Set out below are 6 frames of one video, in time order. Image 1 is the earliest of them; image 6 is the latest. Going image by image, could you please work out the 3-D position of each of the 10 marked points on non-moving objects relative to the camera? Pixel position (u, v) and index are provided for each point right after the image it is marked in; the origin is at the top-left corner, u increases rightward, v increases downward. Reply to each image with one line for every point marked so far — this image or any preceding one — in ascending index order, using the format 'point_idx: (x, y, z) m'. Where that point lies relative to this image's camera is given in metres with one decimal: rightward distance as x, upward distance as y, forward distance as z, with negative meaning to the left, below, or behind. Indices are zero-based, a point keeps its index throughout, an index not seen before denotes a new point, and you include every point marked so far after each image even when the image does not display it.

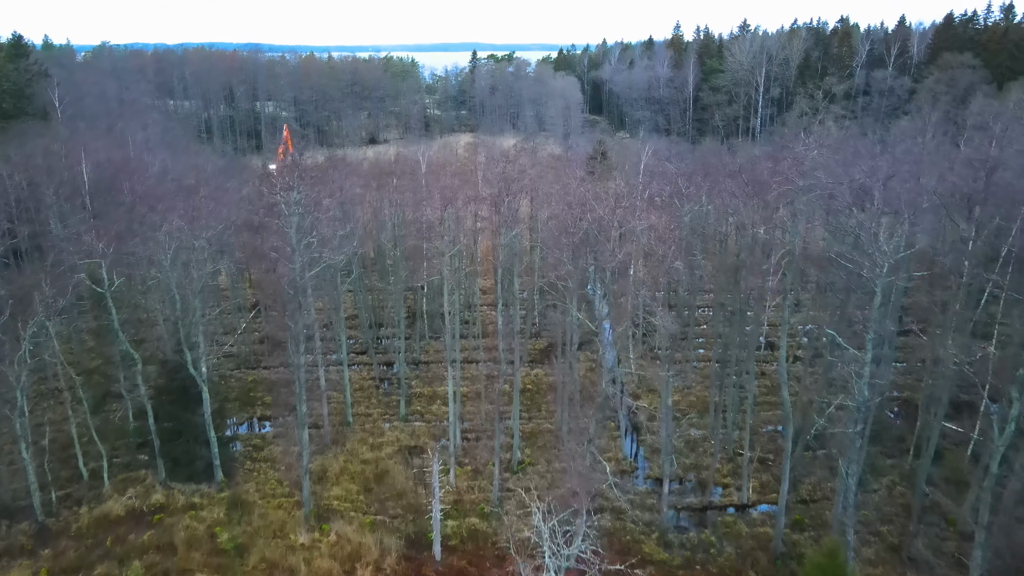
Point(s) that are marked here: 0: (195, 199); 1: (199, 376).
0: (-6.1, +1.6, +19.5) m
1: (-5.0, -1.4, +16.2) m
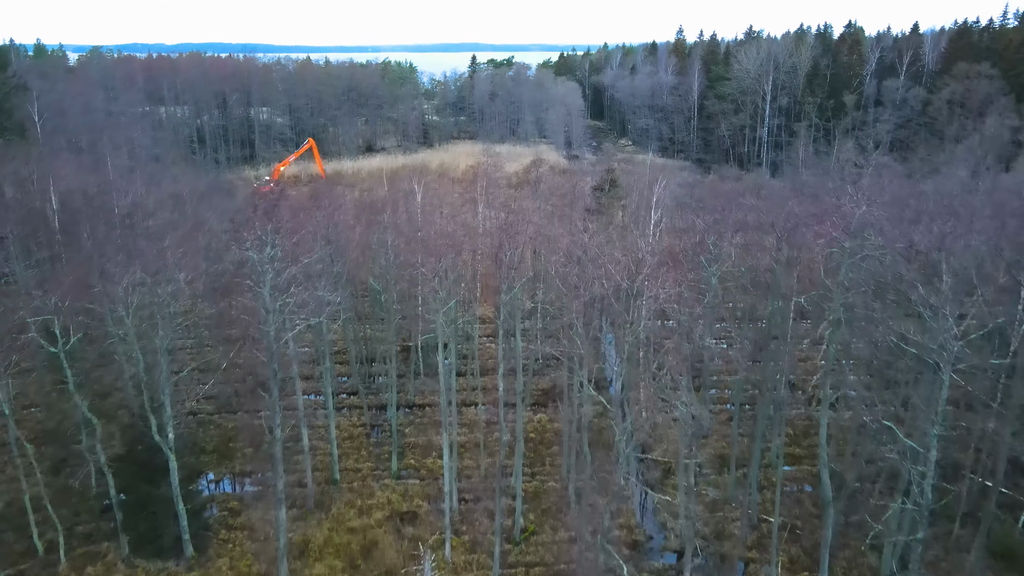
0: (-6.1, +0.8, +17.8) m
1: (-5.0, -2.2, +14.5) m
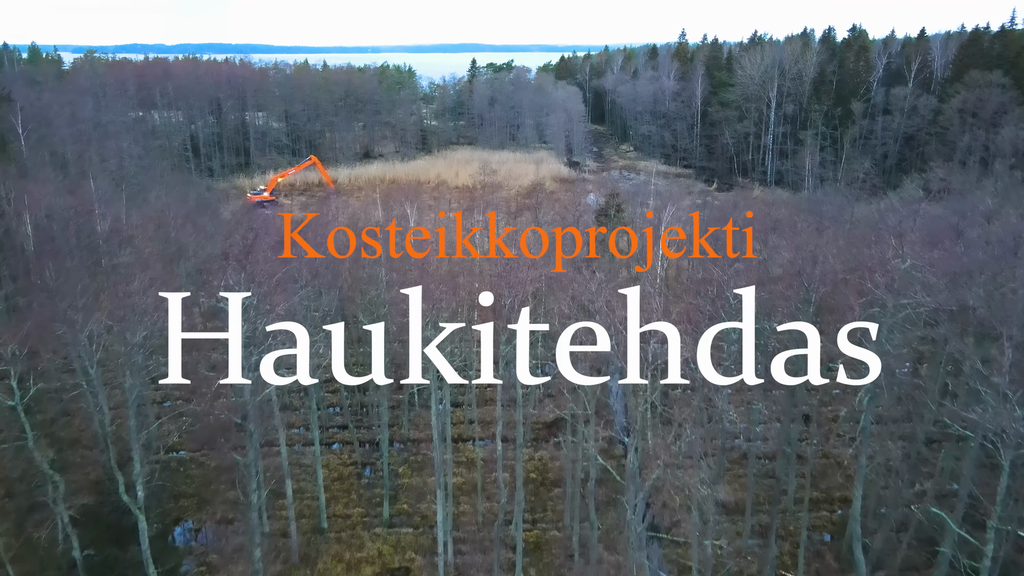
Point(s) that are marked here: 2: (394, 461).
0: (-6.1, +0.2, +16.7) m
1: (-5.0, -2.8, +13.4) m
2: (-2.3, -3.4, +20.0) m
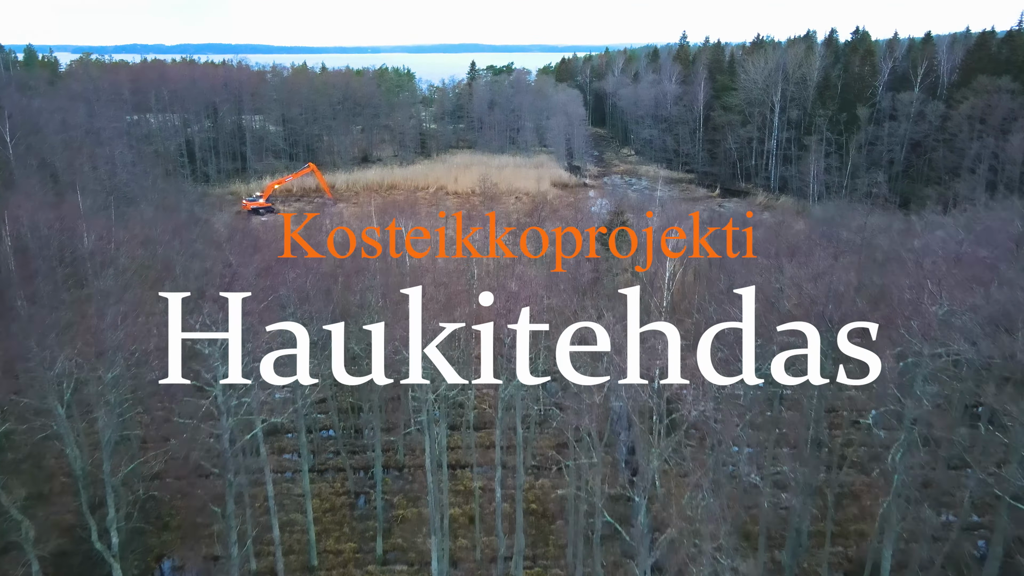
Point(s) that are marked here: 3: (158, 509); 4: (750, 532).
0: (-6.1, -0.2, +15.8) m
1: (-5.0, -3.2, +12.5) m
2: (-2.3, -3.8, +19.1) m
3: (-6.0, -3.8, +17.3) m
4: (+4.0, -4.1, +17.5) m
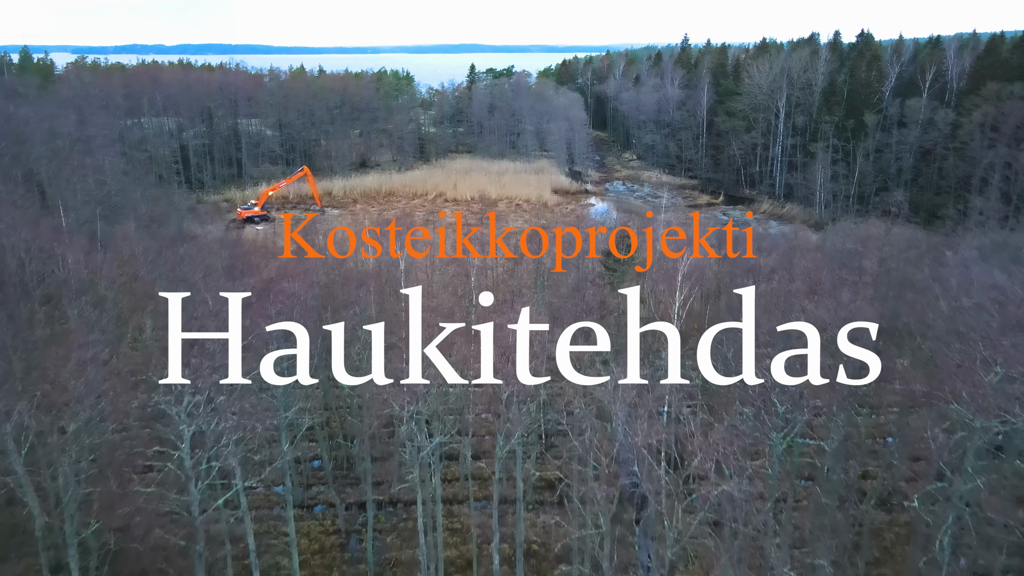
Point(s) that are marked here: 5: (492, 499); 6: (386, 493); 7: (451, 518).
0: (-6.1, -0.7, +14.8) m
1: (-5.0, -3.7, +11.5) m
2: (-2.3, -4.3, +18.1) m
3: (-6.1, -4.3, +16.3) m
4: (+4.0, -4.6, +16.4) m
5: (-0.4, -4.0, +19.2) m
6: (-2.4, -3.9, +19.4) m
7: (-1.1, -4.2, +18.8) m
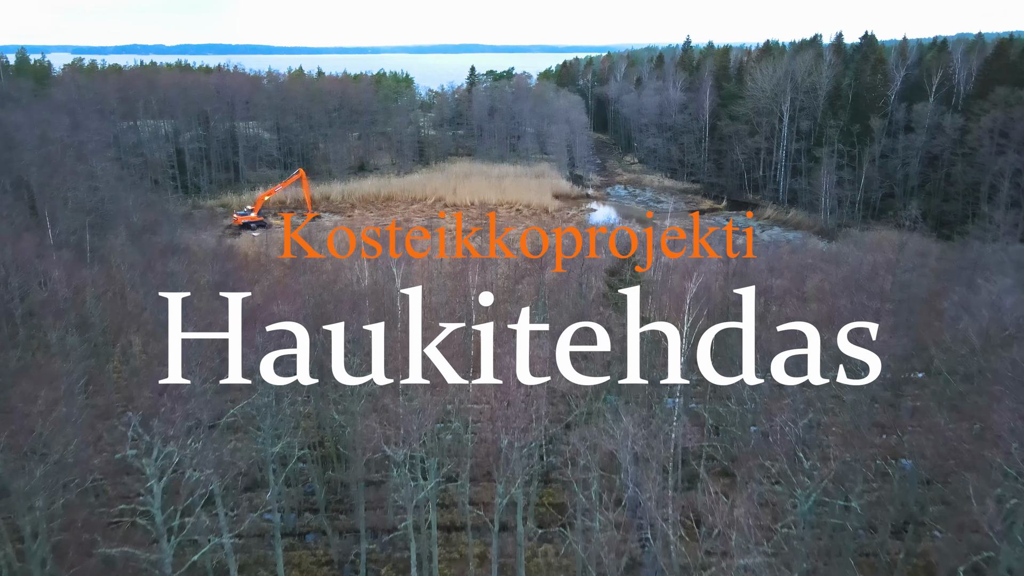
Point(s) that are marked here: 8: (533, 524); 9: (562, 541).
0: (-6.1, -1.1, +14.1) m
1: (-5.0, -4.1, +10.8) m
2: (-2.3, -4.6, +17.4) m
3: (-6.0, -4.6, +15.5) m
4: (+4.0, -4.9, +15.7) m
5: (-0.4, -4.3, +18.5) m
6: (-2.4, -4.3, +18.7) m
7: (-1.1, -4.6, +18.0) m
8: (+0.4, -4.2, +18.3) m
9: (+0.9, -4.5, +17.9) m
